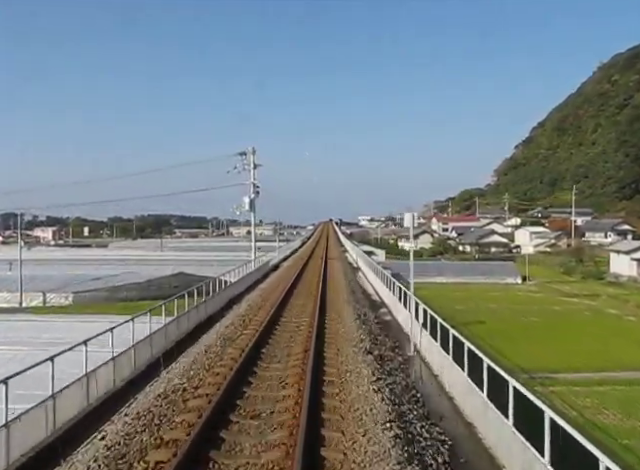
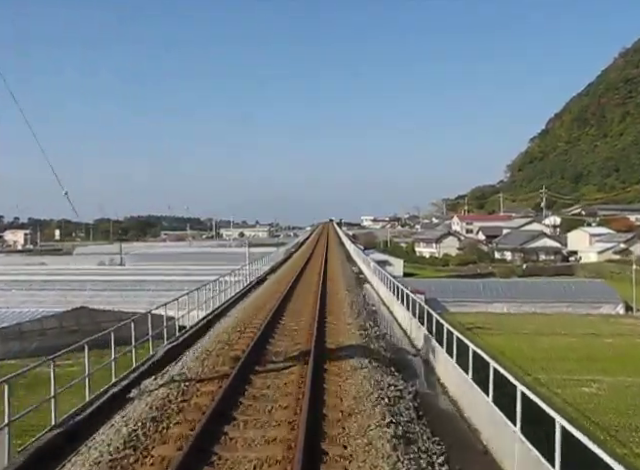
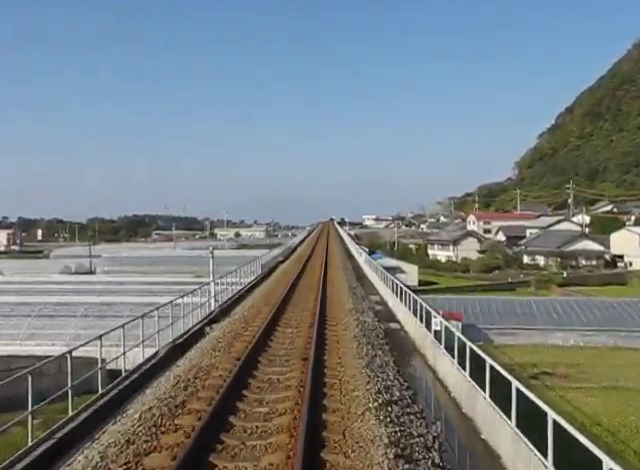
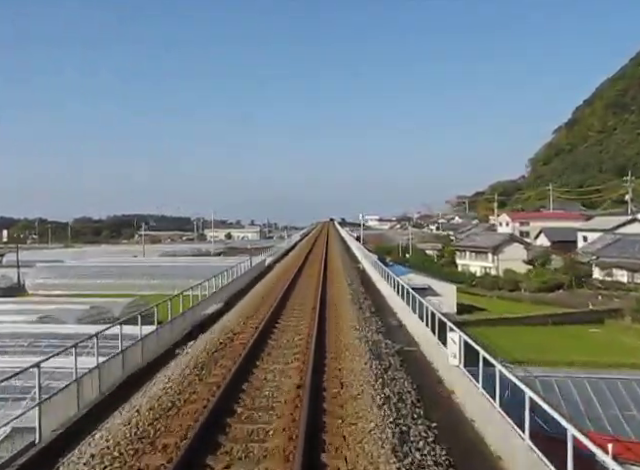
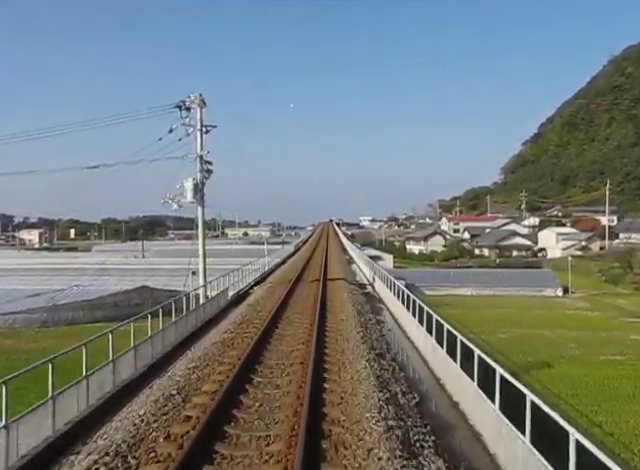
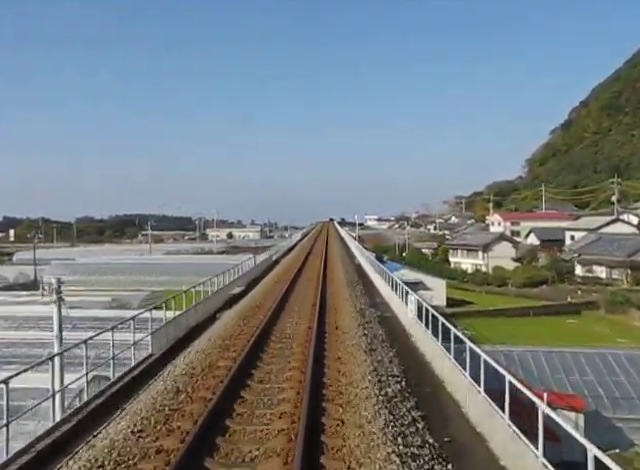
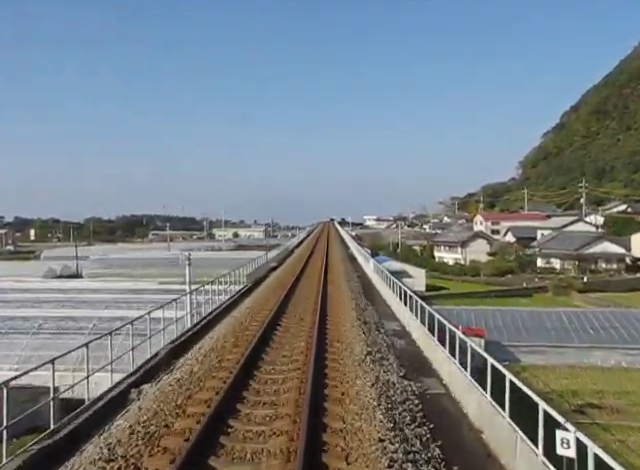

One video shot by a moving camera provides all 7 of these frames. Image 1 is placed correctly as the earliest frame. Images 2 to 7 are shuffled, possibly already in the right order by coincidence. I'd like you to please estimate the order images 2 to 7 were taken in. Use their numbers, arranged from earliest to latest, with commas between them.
5, 2, 3, 7, 6, 4
